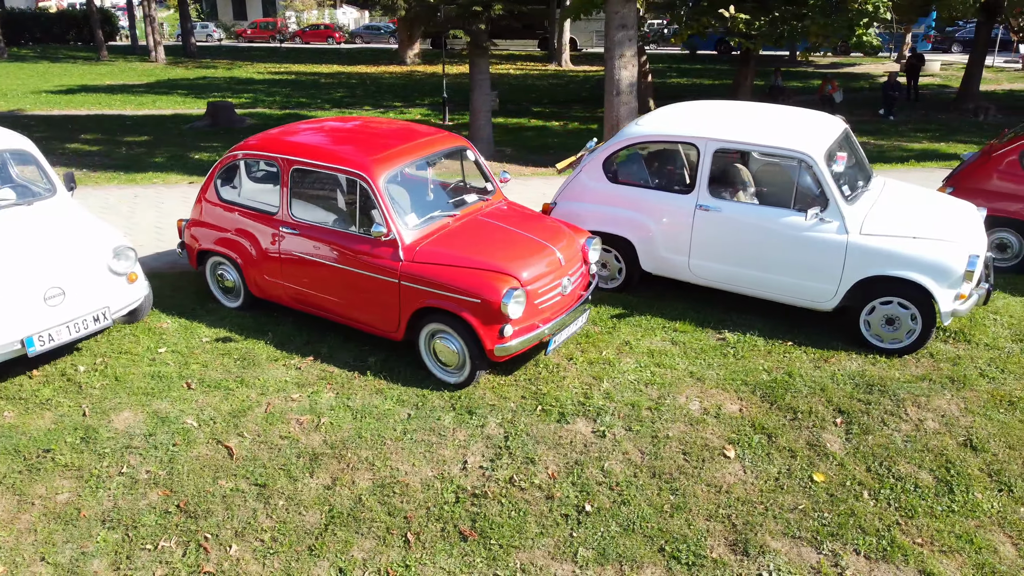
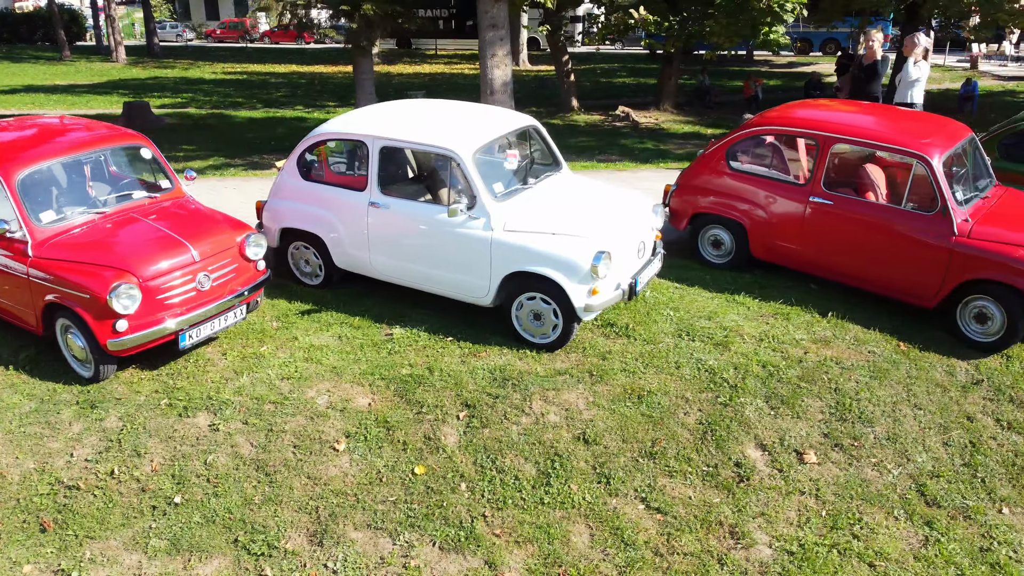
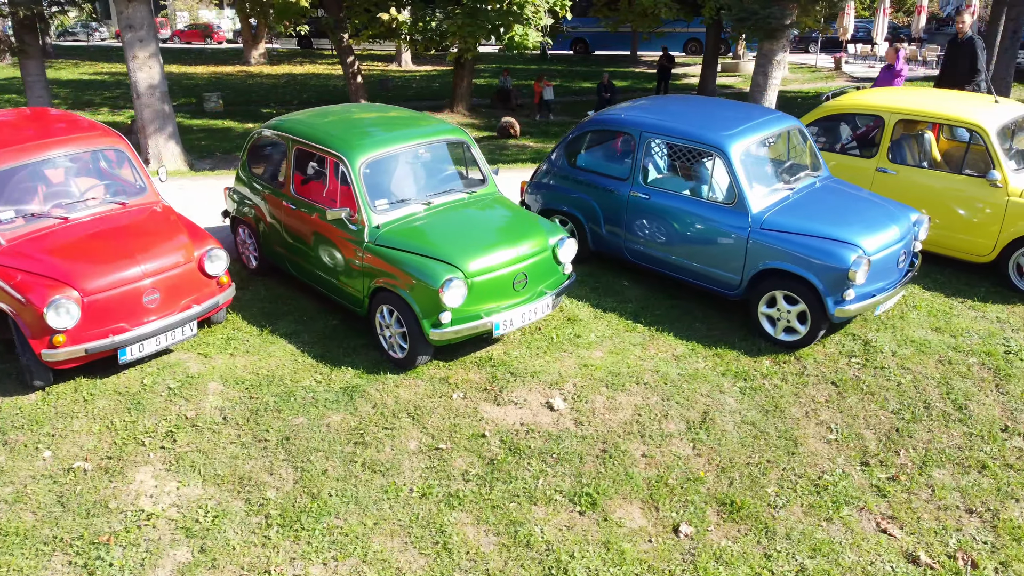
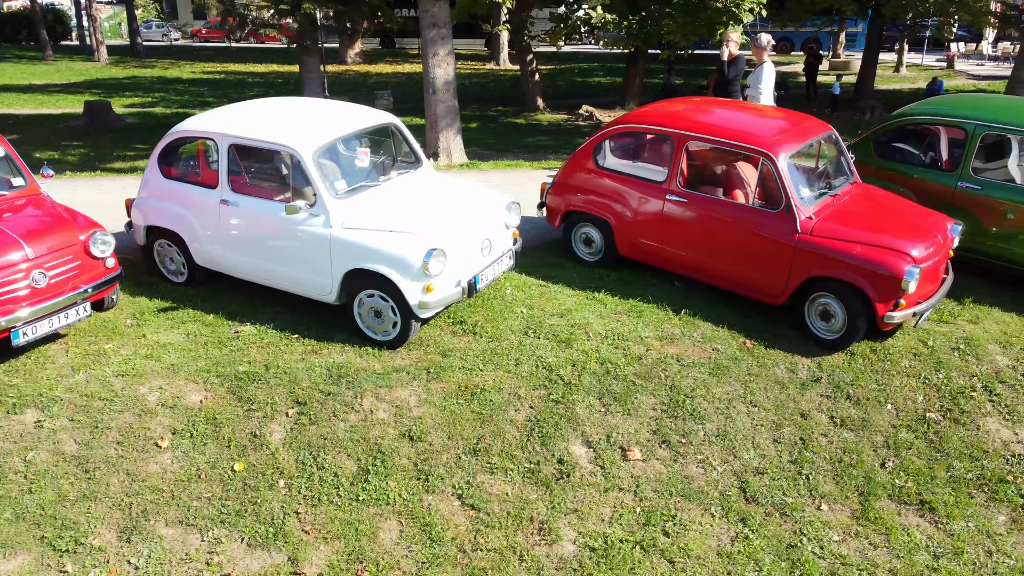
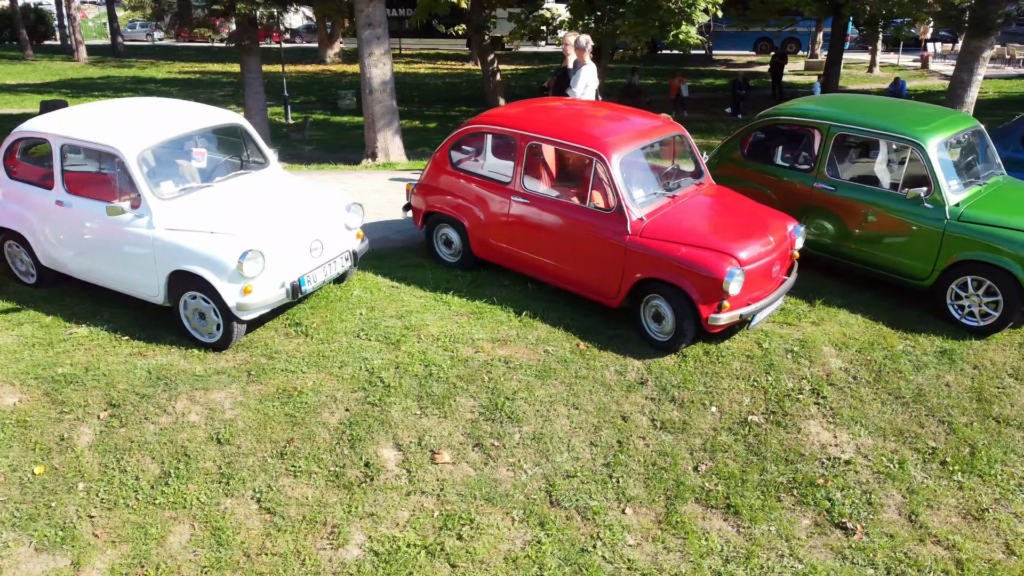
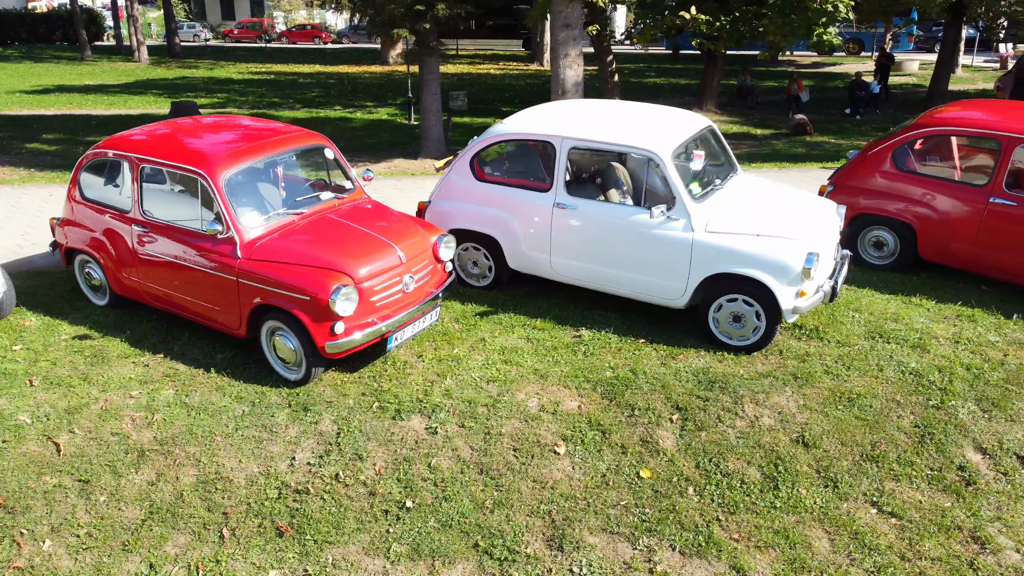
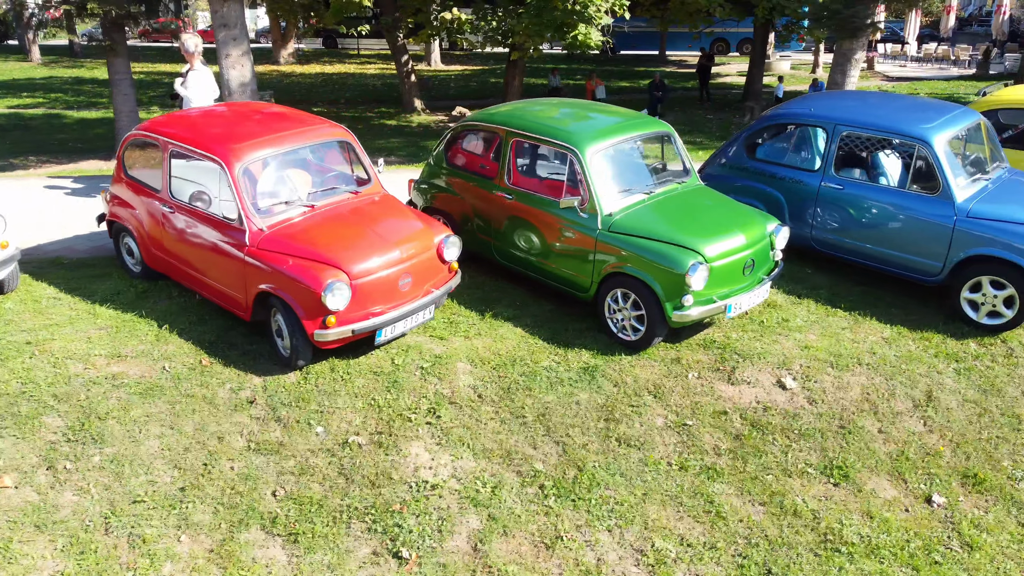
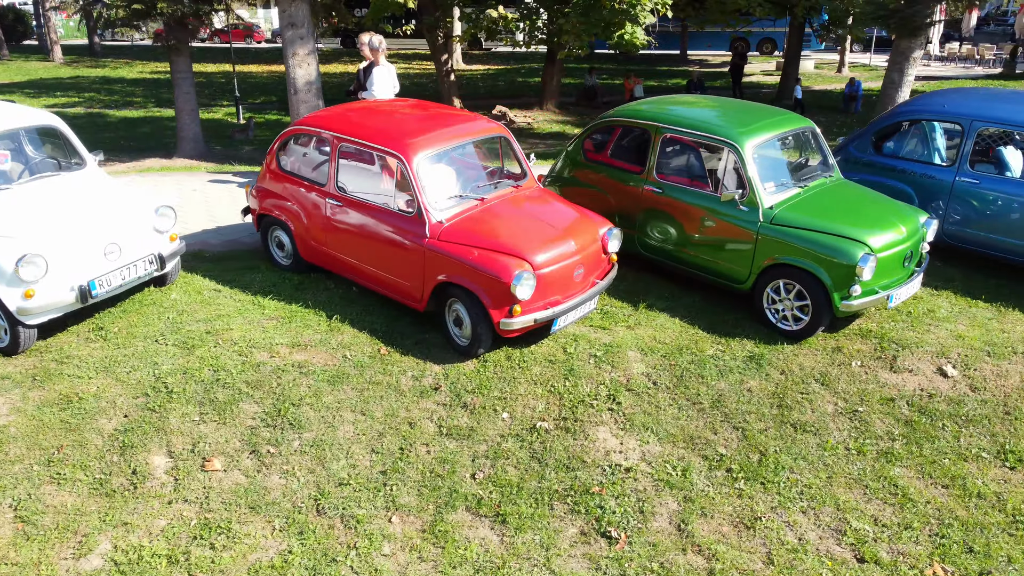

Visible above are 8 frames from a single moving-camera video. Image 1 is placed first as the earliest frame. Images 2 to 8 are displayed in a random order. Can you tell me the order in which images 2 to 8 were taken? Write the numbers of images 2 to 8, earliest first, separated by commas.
6, 2, 4, 5, 8, 7, 3
